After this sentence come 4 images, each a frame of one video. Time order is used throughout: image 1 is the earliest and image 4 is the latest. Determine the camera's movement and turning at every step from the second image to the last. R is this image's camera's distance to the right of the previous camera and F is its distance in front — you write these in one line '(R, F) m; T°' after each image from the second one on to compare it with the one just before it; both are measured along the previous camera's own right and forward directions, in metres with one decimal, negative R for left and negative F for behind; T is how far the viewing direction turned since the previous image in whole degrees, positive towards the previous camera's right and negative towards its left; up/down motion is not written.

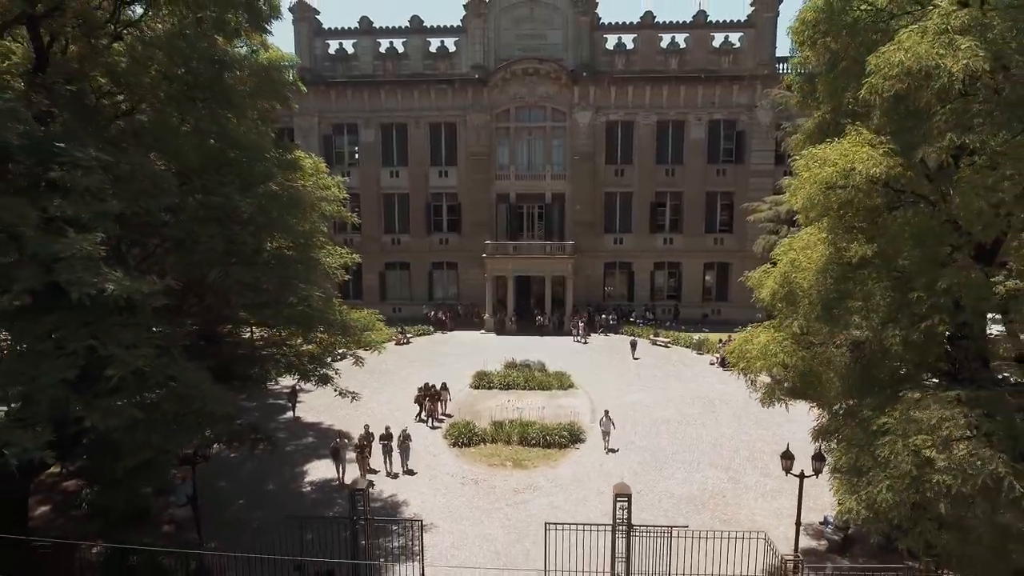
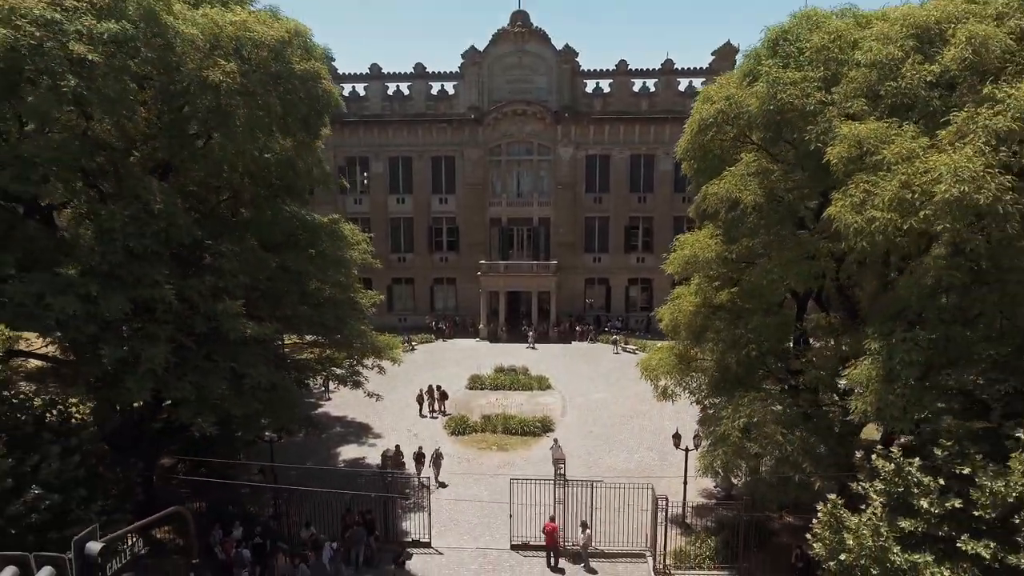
(+0.7, -5.5) m; 0°
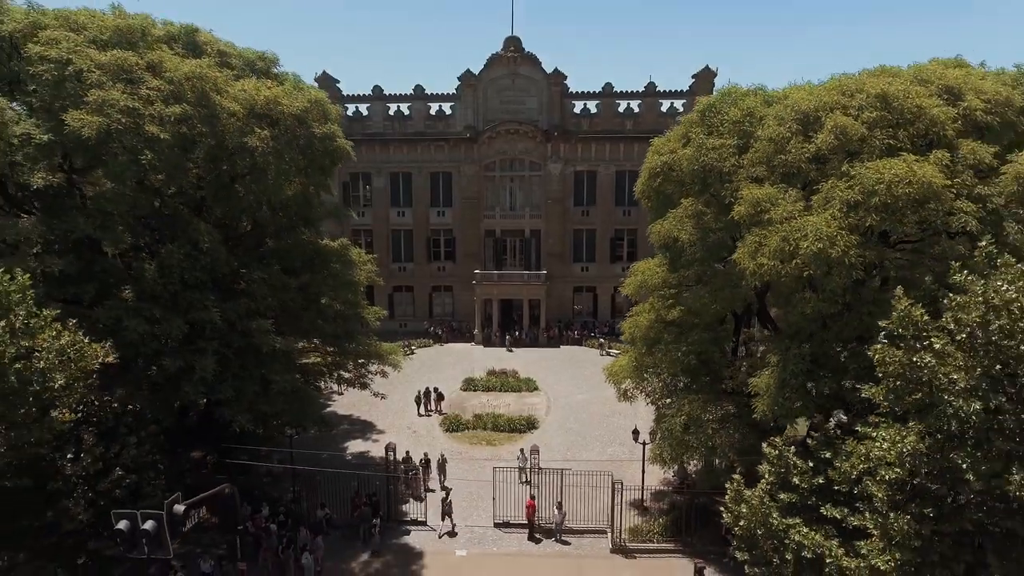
(+0.6, -3.0) m; 0°
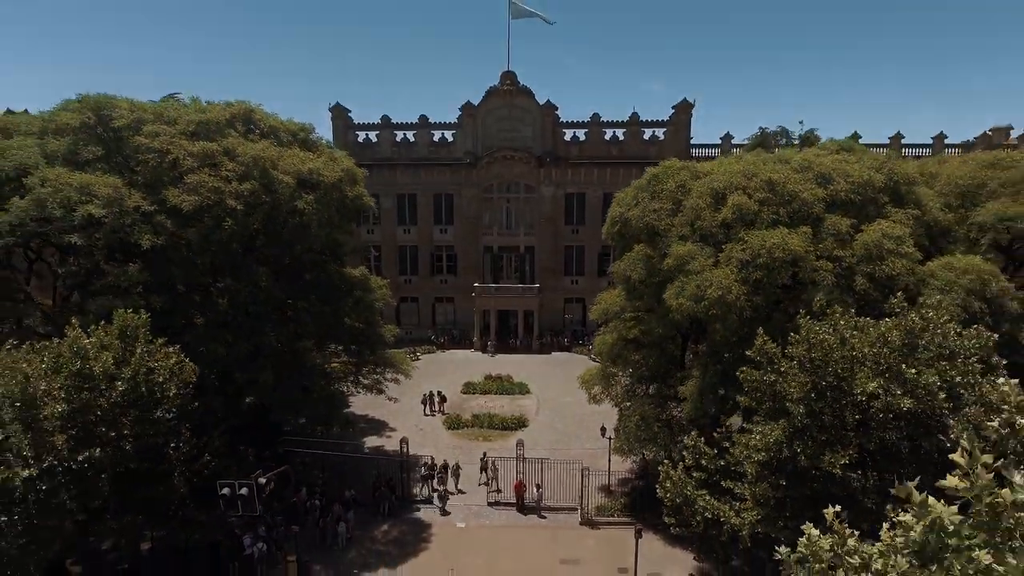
(+0.5, -4.6) m; 0°
